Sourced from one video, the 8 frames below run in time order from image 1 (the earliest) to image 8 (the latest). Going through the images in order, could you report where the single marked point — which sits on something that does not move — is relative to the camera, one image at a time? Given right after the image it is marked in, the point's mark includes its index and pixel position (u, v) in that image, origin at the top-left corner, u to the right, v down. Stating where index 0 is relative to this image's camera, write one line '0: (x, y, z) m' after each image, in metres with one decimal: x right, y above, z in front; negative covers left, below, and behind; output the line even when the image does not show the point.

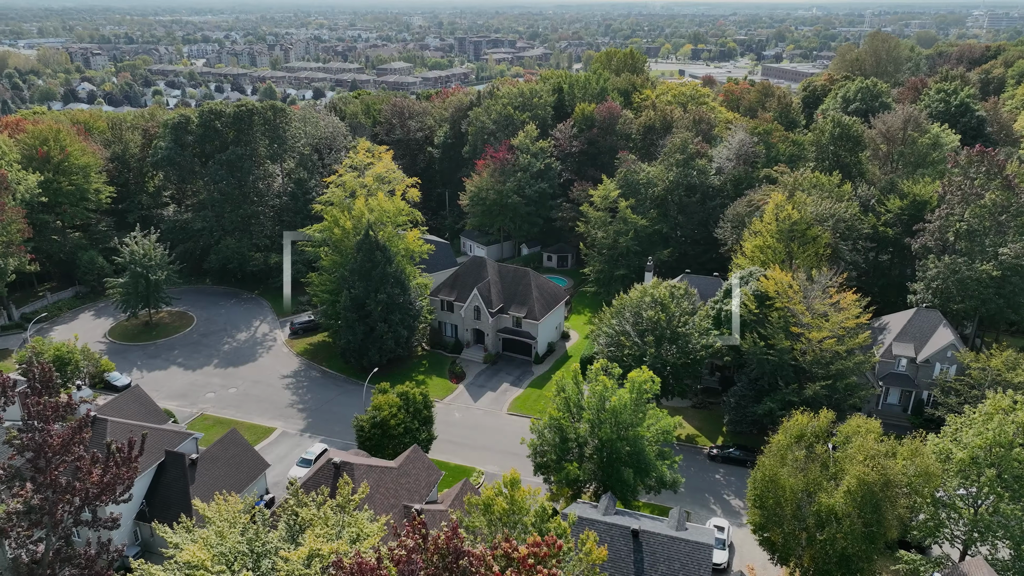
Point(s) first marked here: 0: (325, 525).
0: (-4.6, -6.1, +17.7) m
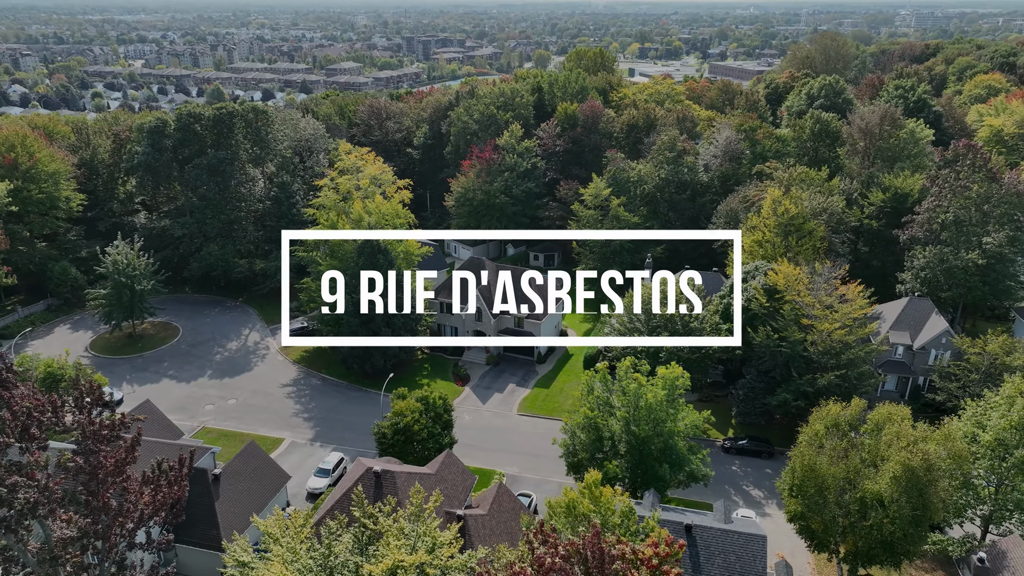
0: (-2.6, -6.3, +17.4) m
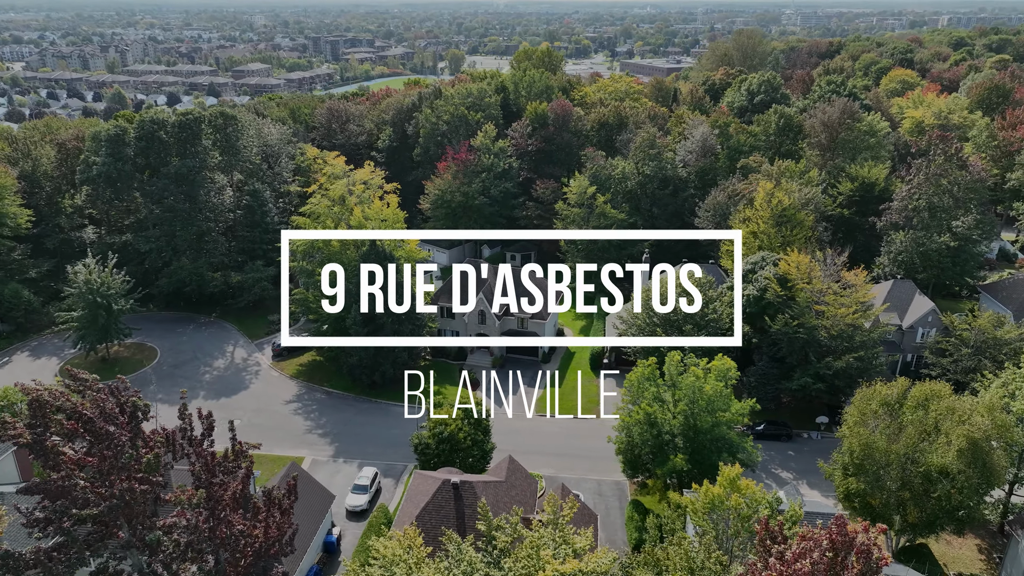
0: (+1.0, -6.4, +17.1) m
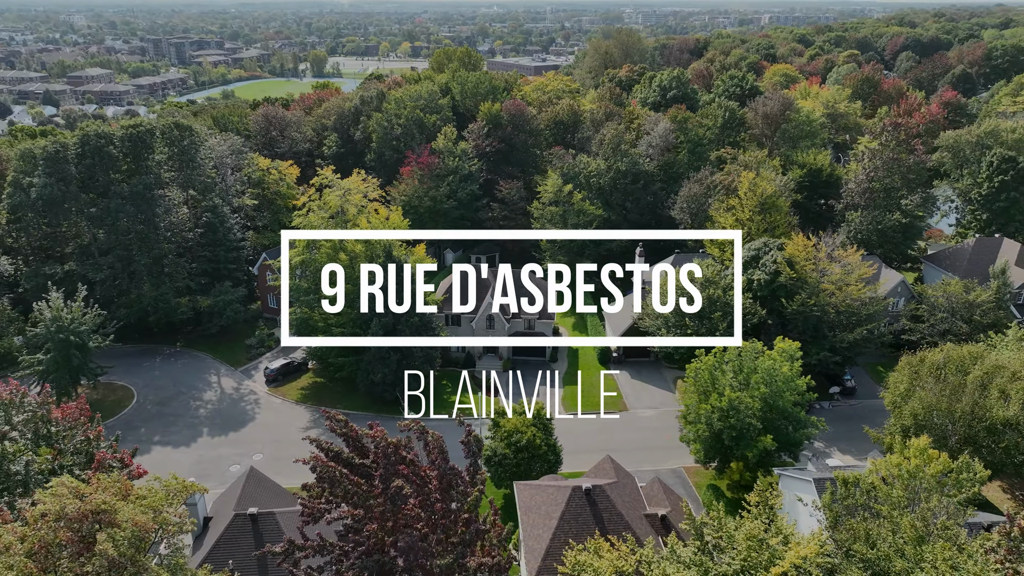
0: (+6.6, -6.3, +17.6) m
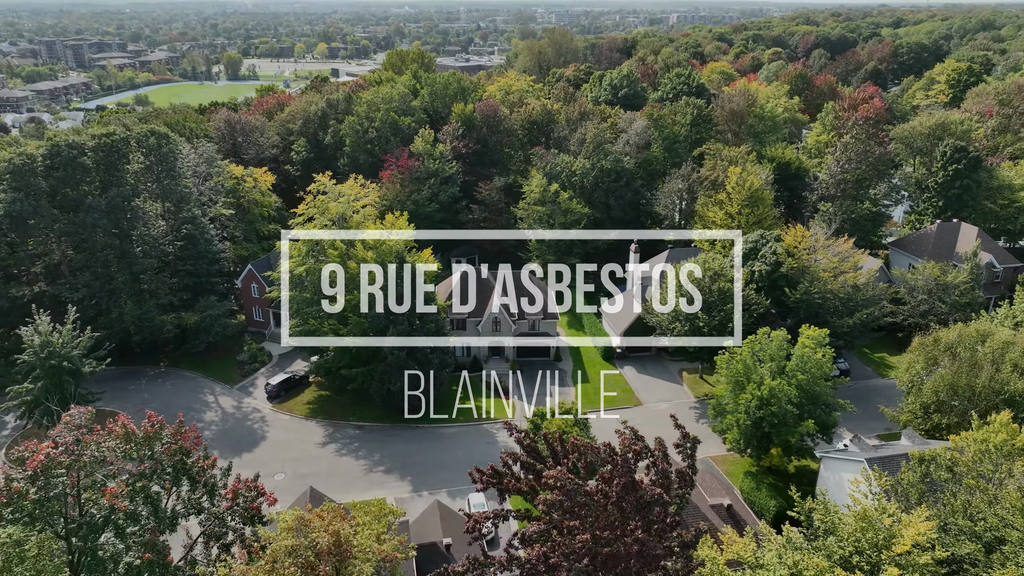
0: (+9.7, -6.0, +18.3) m
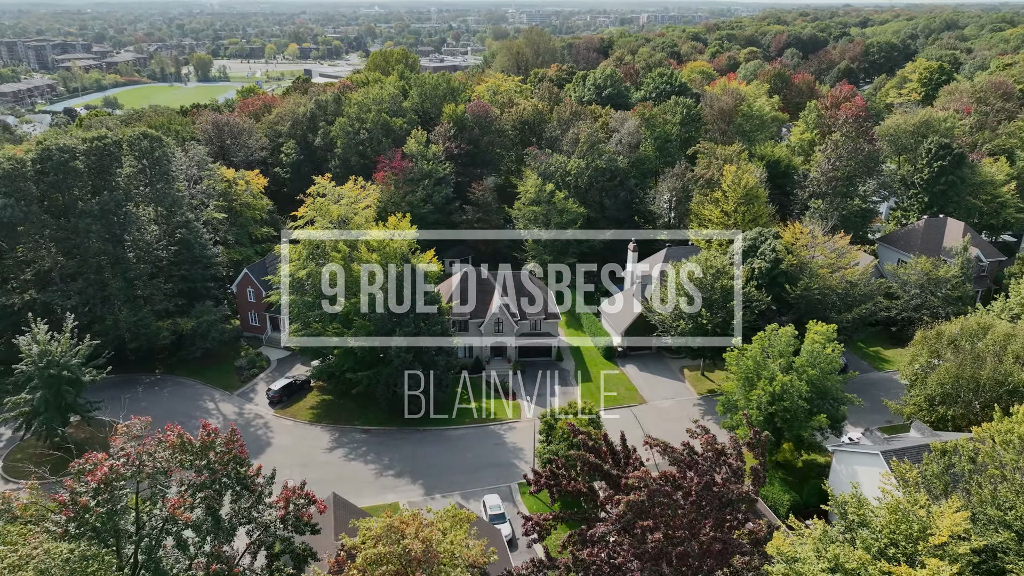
0: (+10.8, -5.9, +18.7) m
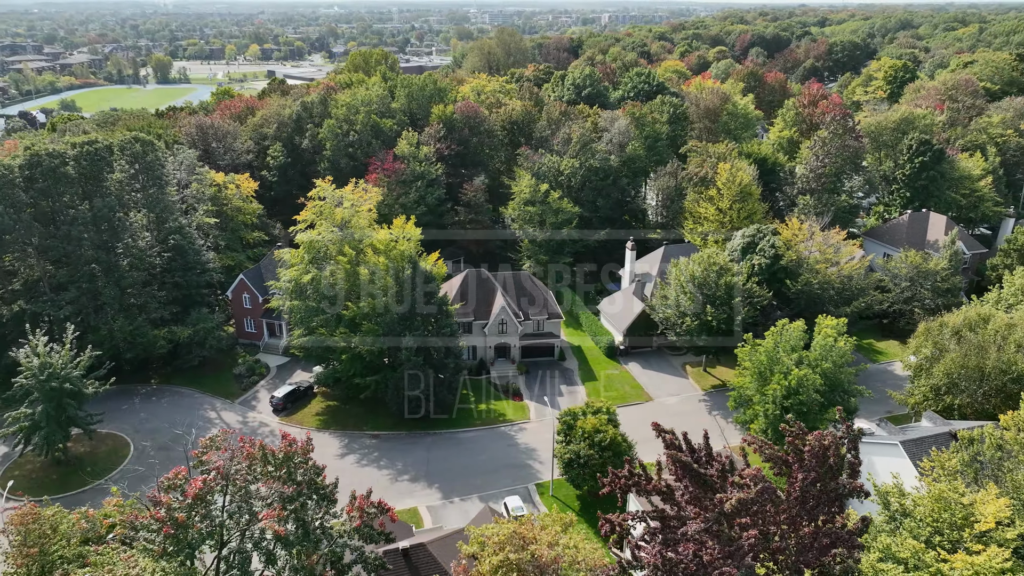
0: (+12.2, -5.7, +19.1) m
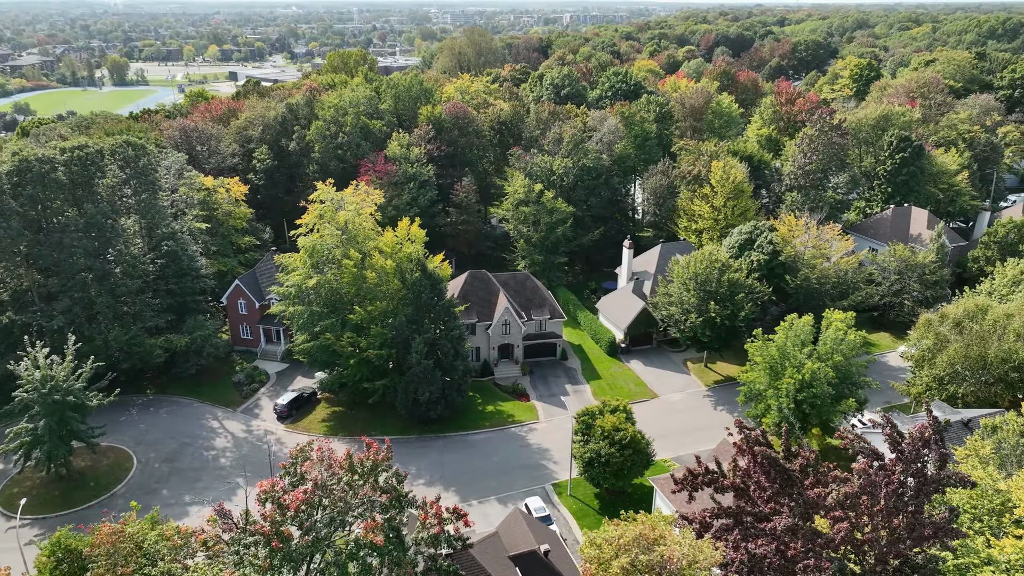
0: (+13.6, -5.5, +19.7) m
